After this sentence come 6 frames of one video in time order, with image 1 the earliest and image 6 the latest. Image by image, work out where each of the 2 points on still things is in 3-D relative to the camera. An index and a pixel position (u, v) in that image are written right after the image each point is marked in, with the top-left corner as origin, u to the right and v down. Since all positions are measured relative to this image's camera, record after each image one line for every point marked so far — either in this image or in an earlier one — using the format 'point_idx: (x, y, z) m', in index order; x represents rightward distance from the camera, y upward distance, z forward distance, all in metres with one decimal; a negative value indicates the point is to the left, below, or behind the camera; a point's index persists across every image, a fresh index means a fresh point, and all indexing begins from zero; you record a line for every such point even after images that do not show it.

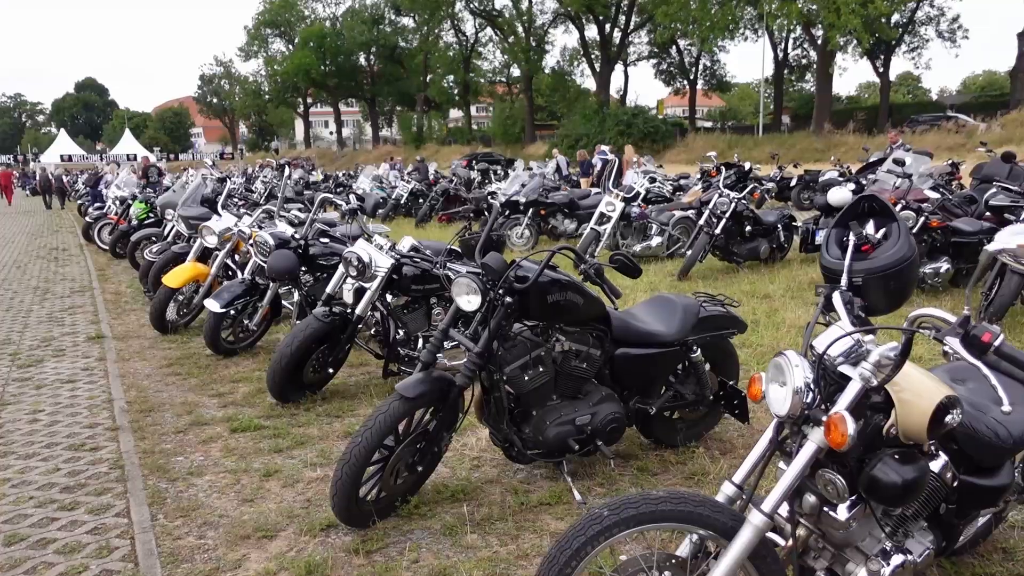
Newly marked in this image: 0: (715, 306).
0: (+1.0, -0.1, +3.6) m
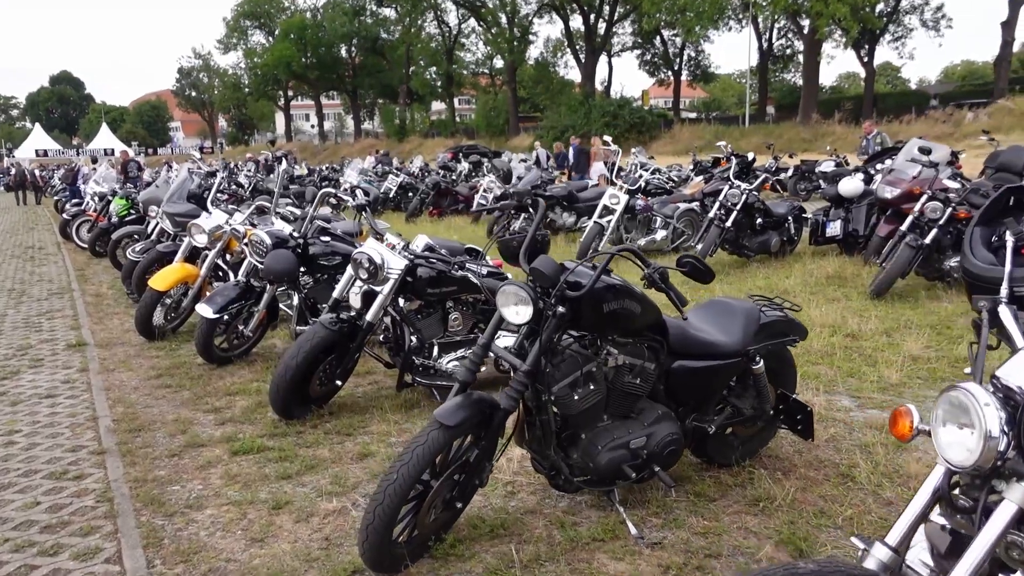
0: (+1.1, -0.1, +3.3) m
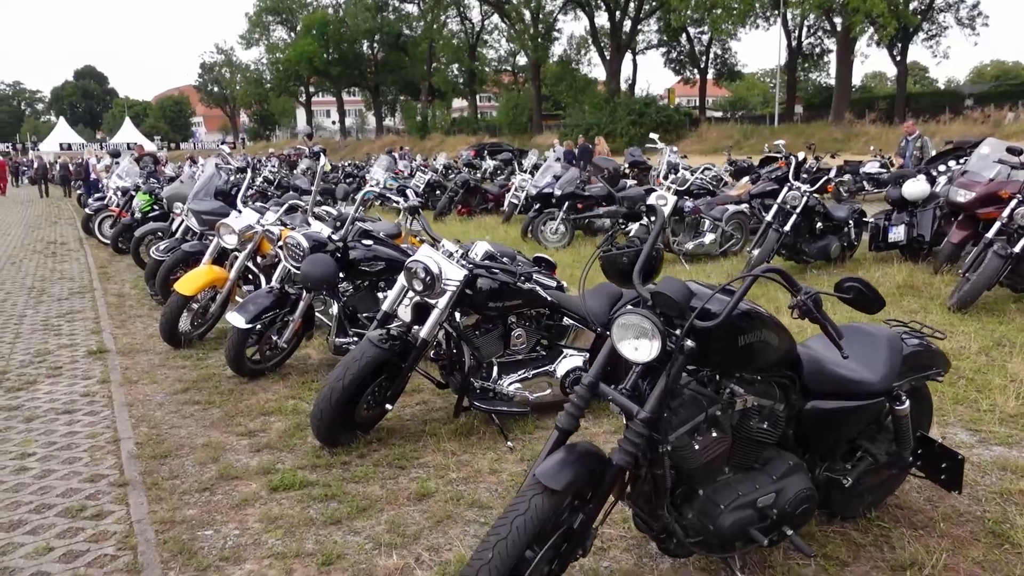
0: (+1.4, -0.2, +2.7) m
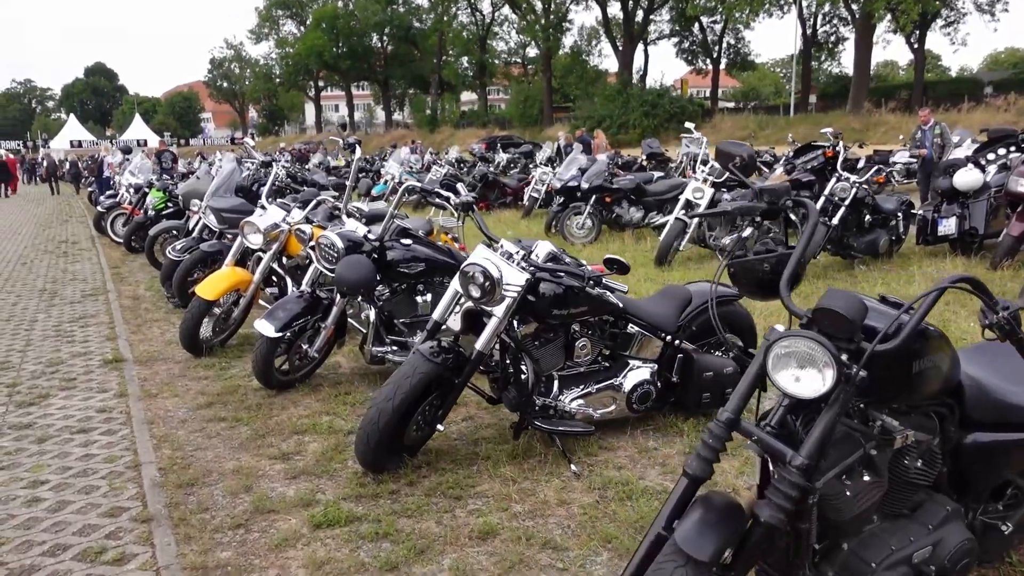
0: (+1.7, -0.2, +2.3) m
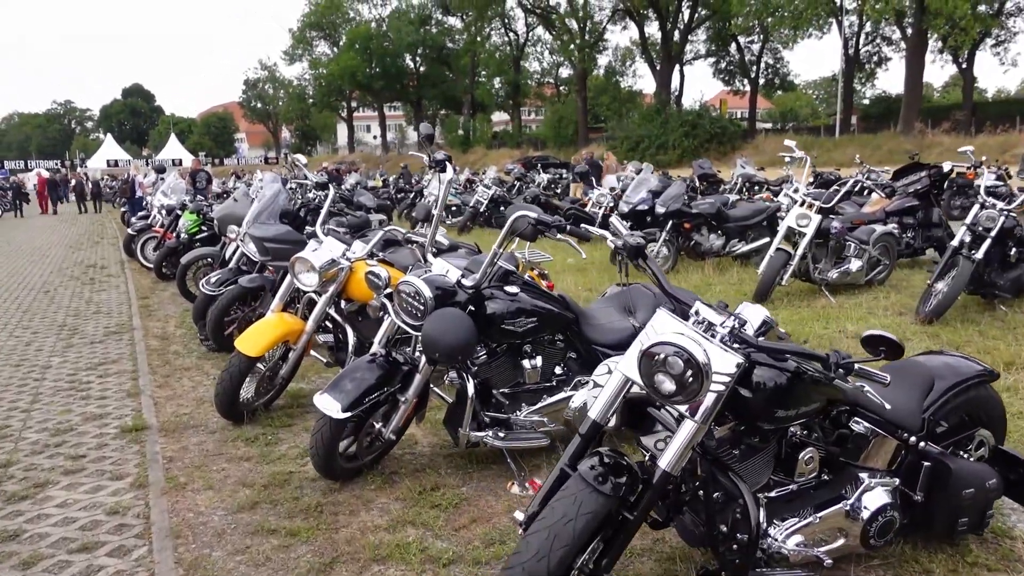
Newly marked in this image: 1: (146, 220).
0: (+2.3, -0.4, +1.2) m
1: (-5.4, +1.0, +11.4) m
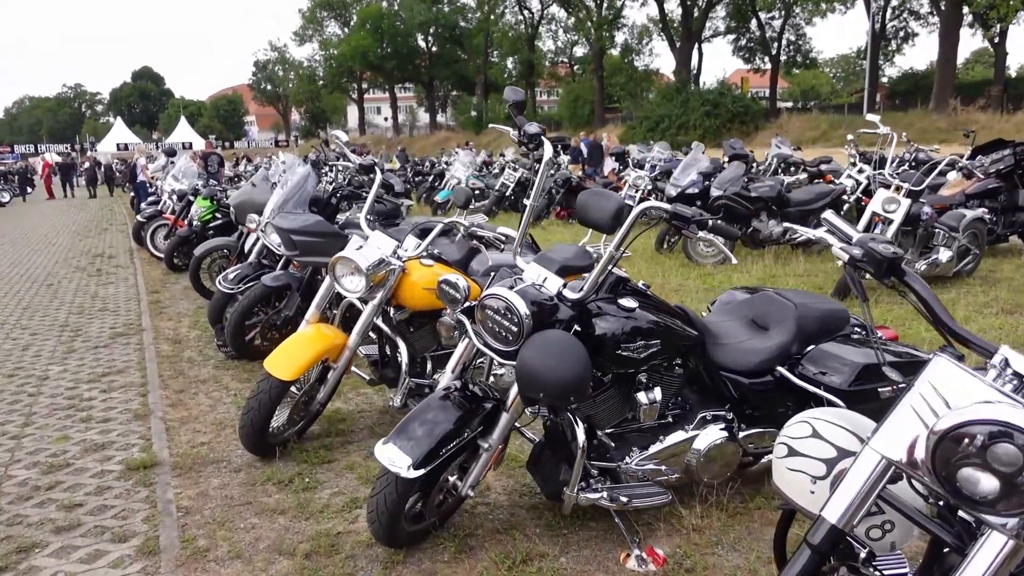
0: (+2.6, -0.5, +0.3) m
1: (-4.9, +1.1, +10.6) m
